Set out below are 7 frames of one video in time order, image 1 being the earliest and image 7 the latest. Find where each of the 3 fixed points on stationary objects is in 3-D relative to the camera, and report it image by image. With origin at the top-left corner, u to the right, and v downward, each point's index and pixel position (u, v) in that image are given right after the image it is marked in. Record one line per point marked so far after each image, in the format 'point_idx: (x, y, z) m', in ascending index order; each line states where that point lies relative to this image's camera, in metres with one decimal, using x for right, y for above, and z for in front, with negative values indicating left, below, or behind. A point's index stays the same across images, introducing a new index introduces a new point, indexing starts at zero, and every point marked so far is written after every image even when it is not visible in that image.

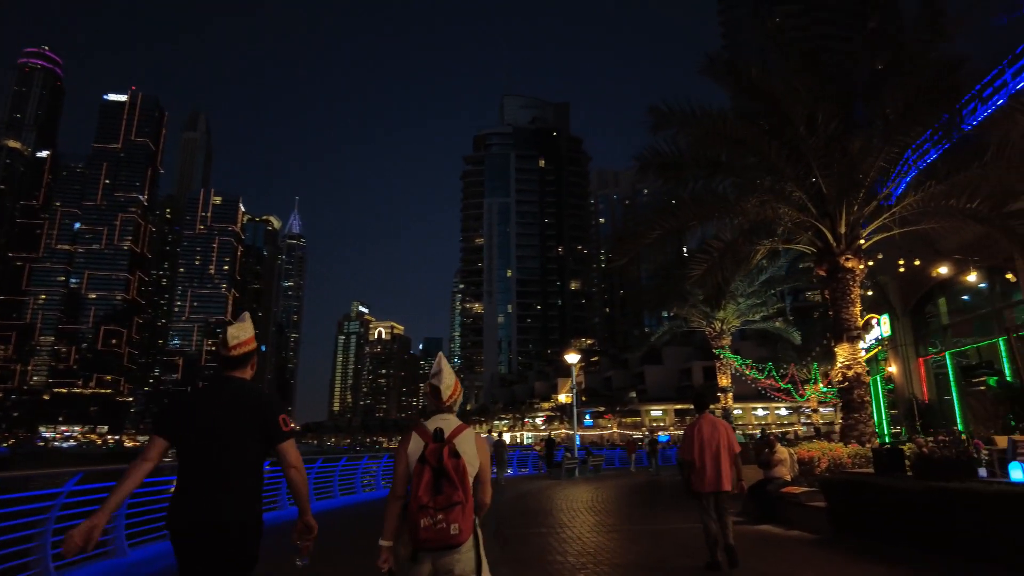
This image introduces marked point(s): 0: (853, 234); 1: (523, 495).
0: (+6.0, +0.9, +11.5) m
1: (+0.2, -5.7, +17.8) m
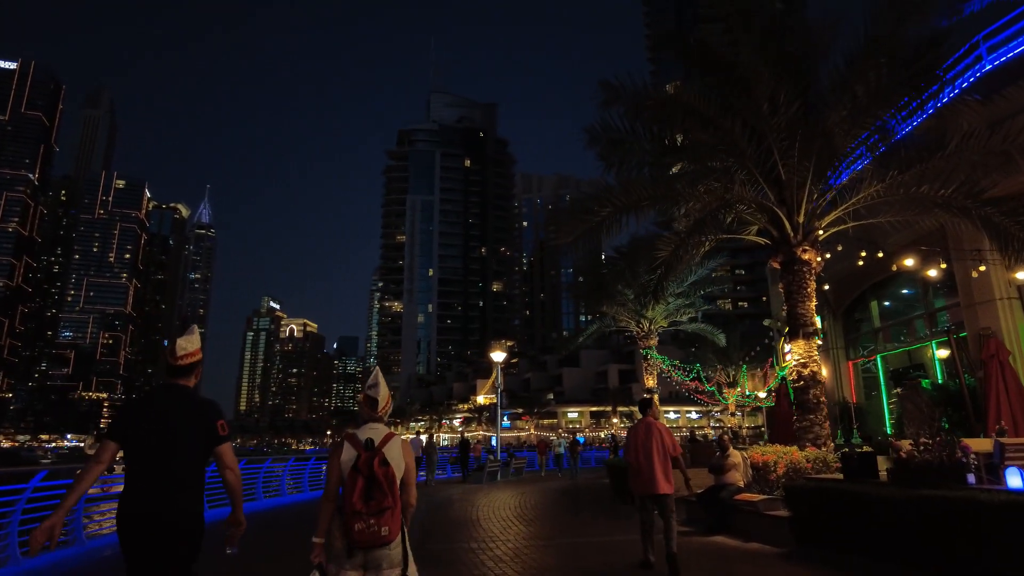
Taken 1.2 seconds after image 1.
0: (+4.9, +1.0, +10.8) m
1: (-1.8, -5.4, +16.4) m
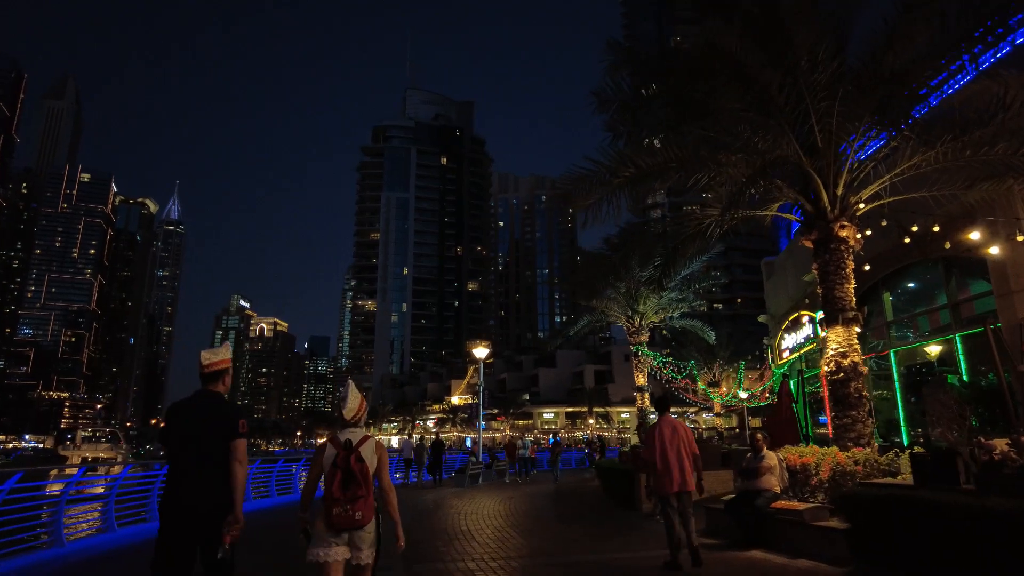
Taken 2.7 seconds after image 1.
0: (+4.9, +1.3, +9.7) m
1: (-2.0, -5.1, +14.9) m
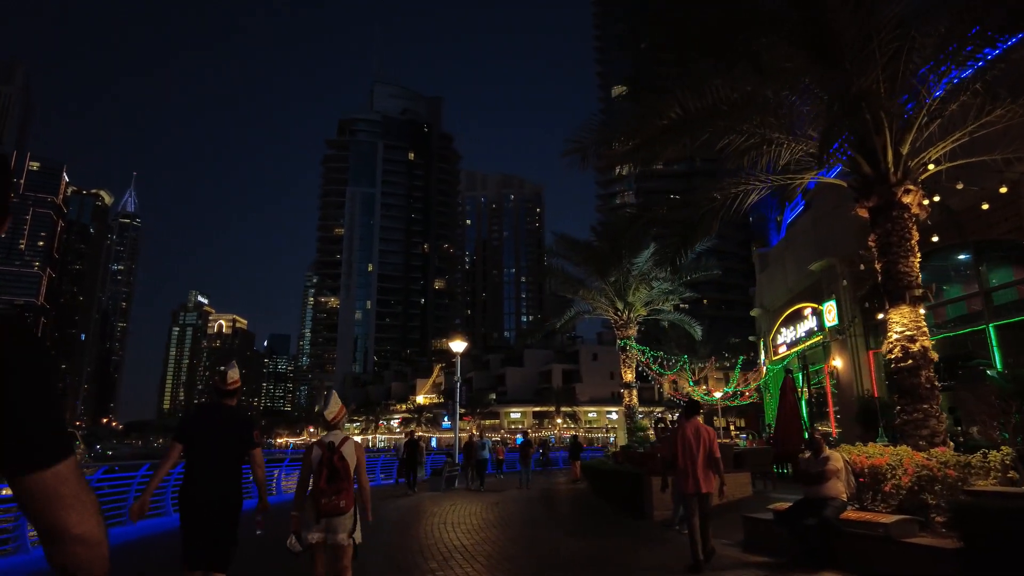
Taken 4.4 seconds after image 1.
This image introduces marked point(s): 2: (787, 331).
0: (+5.1, +1.6, +8.4) m
1: (-2.2, -4.7, +13.3) m
2: (+8.5, -1.3, +20.0) m
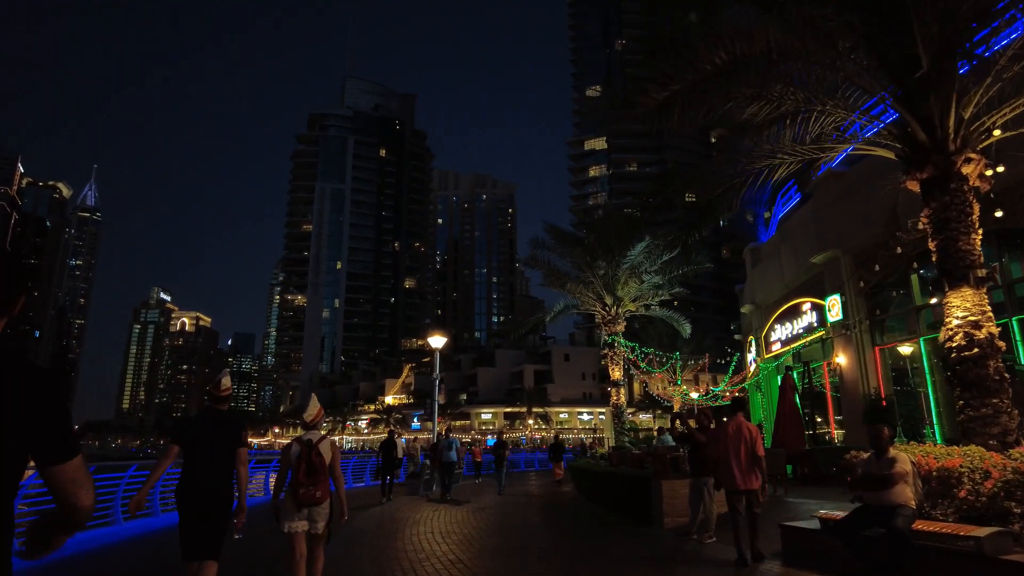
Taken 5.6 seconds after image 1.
0: (+5.2, +1.8, +7.5) m
1: (-2.4, -4.4, +12.0) m
2: (+8.0, -1.1, +19.3) m
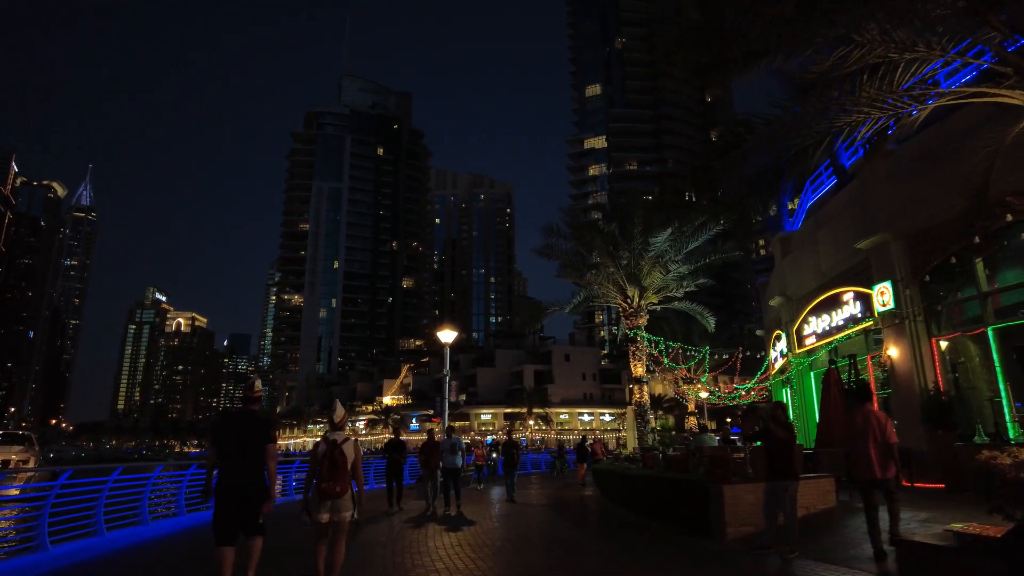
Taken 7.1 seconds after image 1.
0: (+5.8, +2.2, +6.3) m
1: (-1.9, -4.1, +10.7) m
2: (+8.5, -0.8, +18.1) m
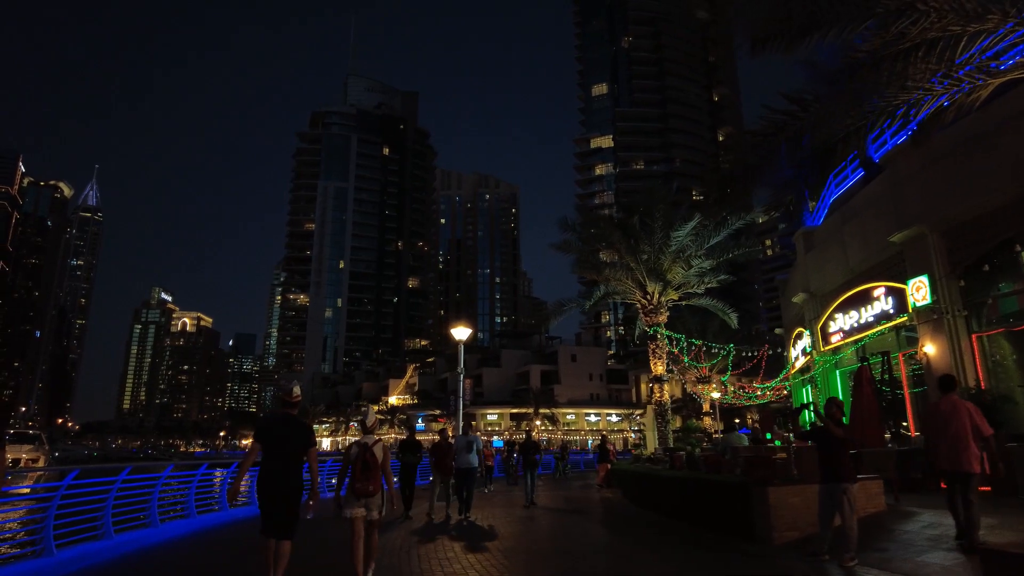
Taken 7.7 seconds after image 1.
0: (+6.2, +2.3, +5.7) m
1: (-1.4, -3.9, +10.2) m
2: (+9.0, -0.7, +17.5) m
